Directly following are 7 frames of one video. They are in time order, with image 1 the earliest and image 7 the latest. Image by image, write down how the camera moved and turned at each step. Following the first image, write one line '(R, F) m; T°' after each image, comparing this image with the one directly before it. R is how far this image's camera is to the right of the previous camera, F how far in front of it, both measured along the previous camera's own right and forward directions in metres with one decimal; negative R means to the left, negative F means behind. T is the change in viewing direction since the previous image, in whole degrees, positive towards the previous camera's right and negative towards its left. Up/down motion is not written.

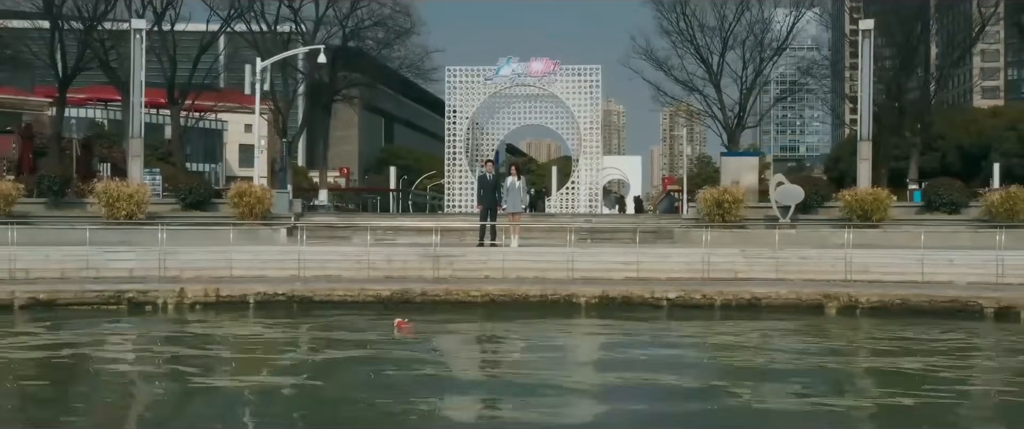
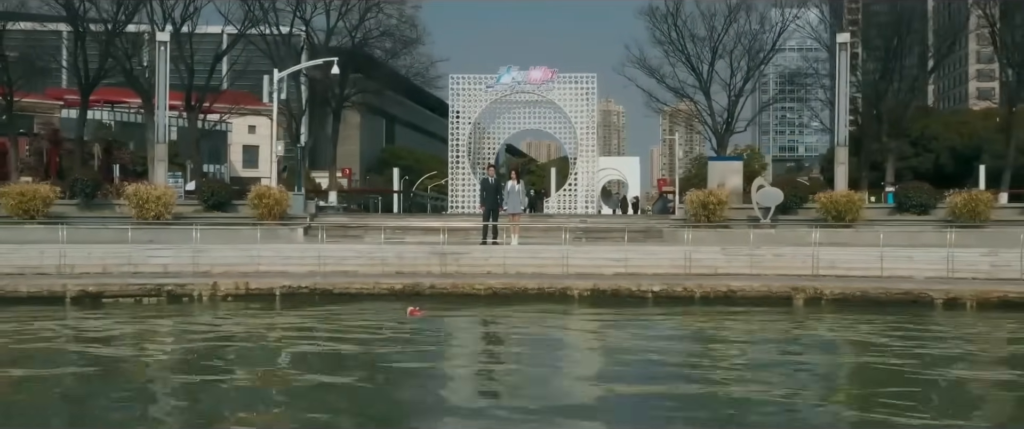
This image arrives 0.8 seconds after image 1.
(0.0, -1.8) m; 0°
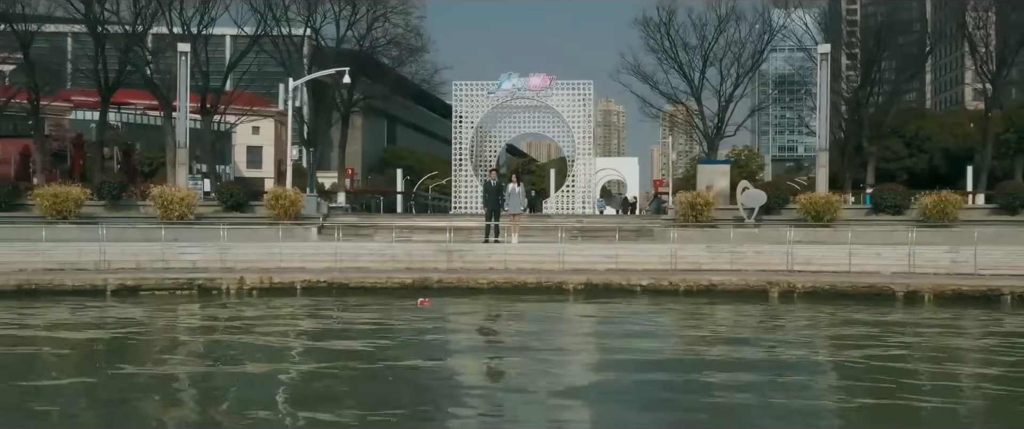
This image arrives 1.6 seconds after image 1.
(0.0, -1.7) m; 0°
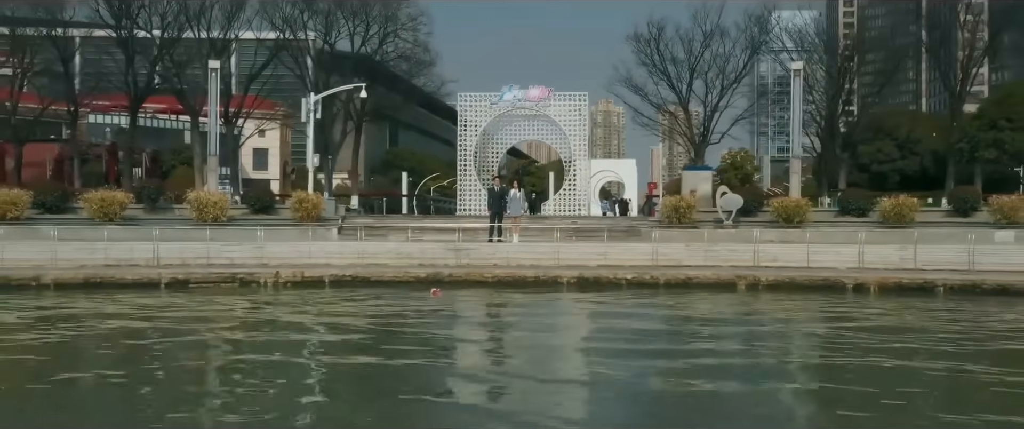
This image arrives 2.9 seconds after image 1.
(0.0, -2.8) m; 0°
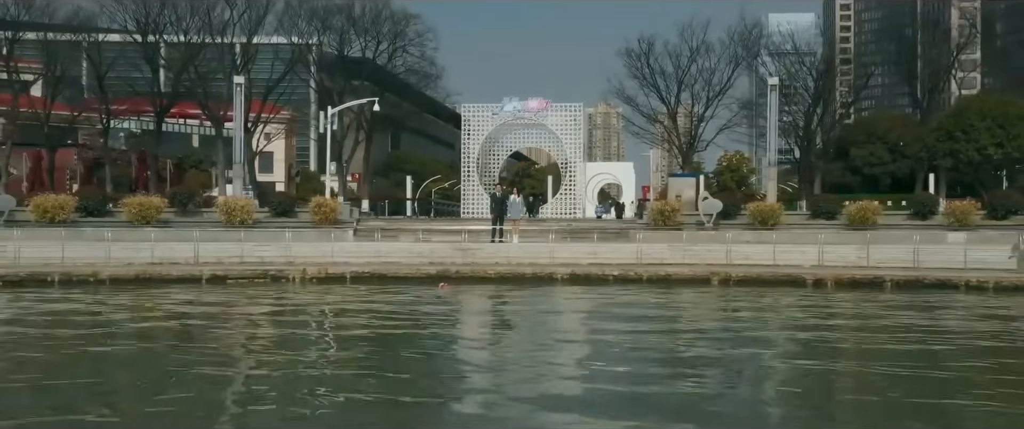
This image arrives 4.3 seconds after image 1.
(0.0, -2.9) m; 0°
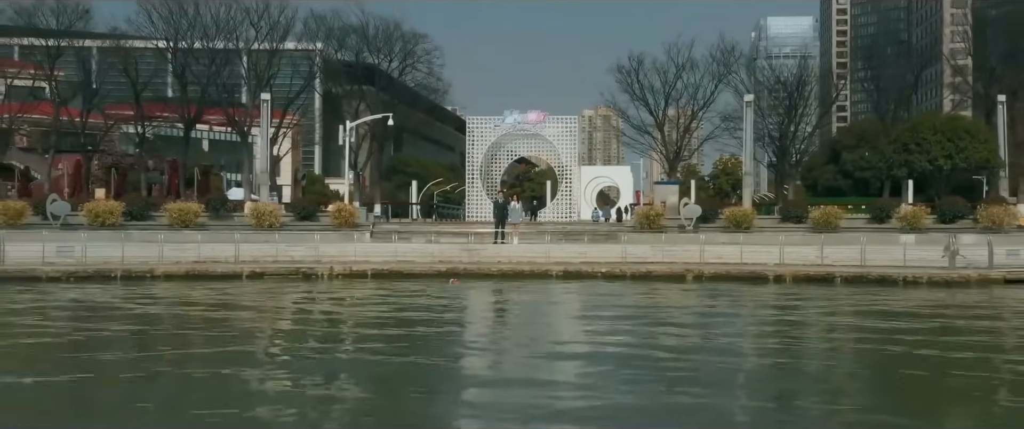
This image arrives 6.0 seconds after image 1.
(0.0, -3.6) m; 0°
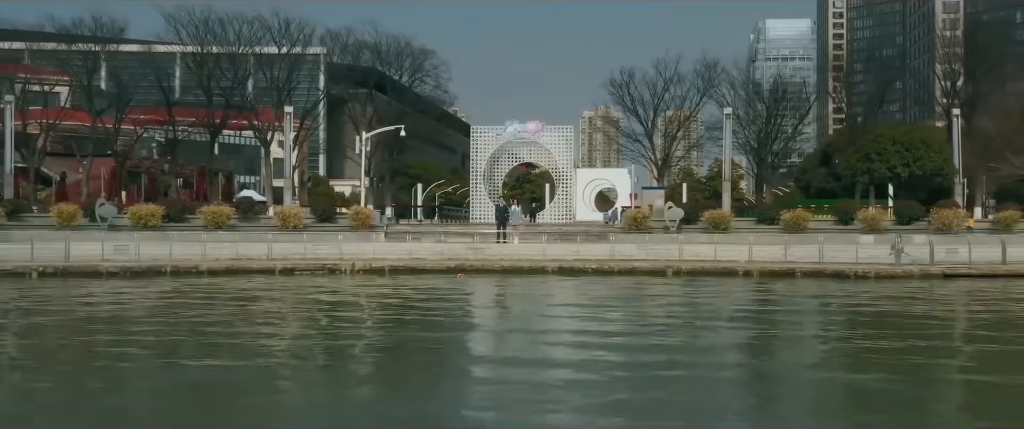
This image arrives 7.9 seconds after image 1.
(0.0, -3.8) m; 0°
